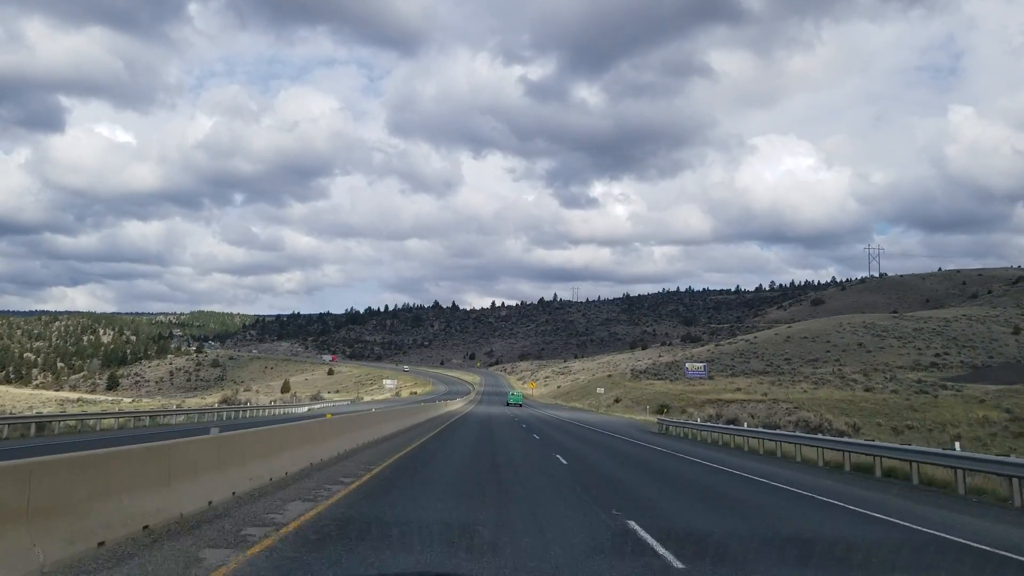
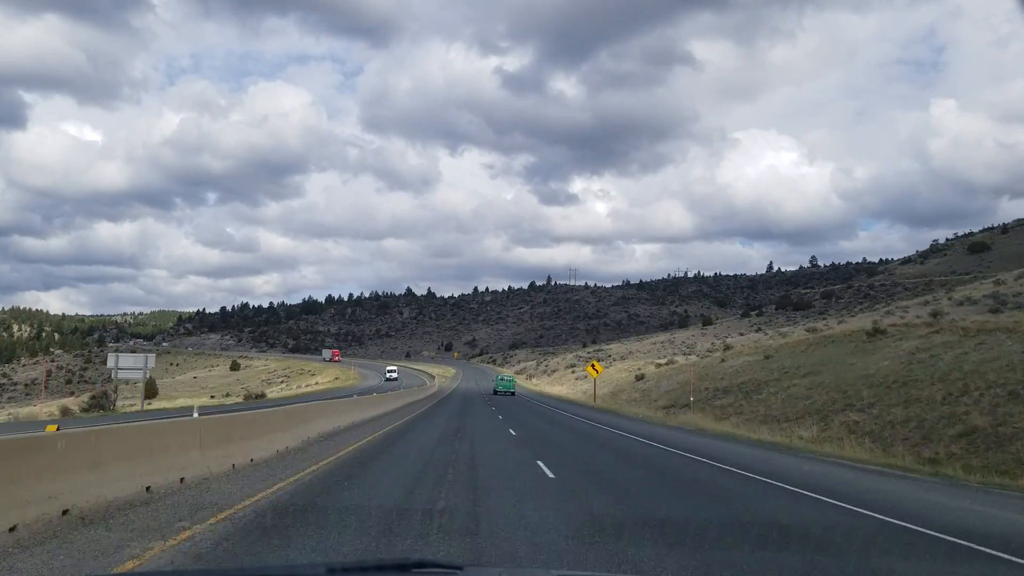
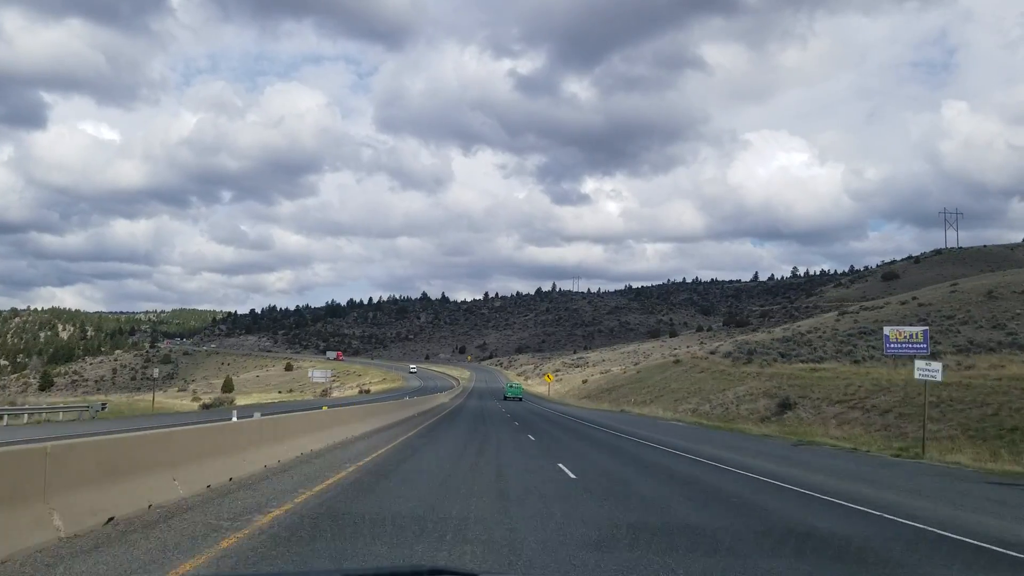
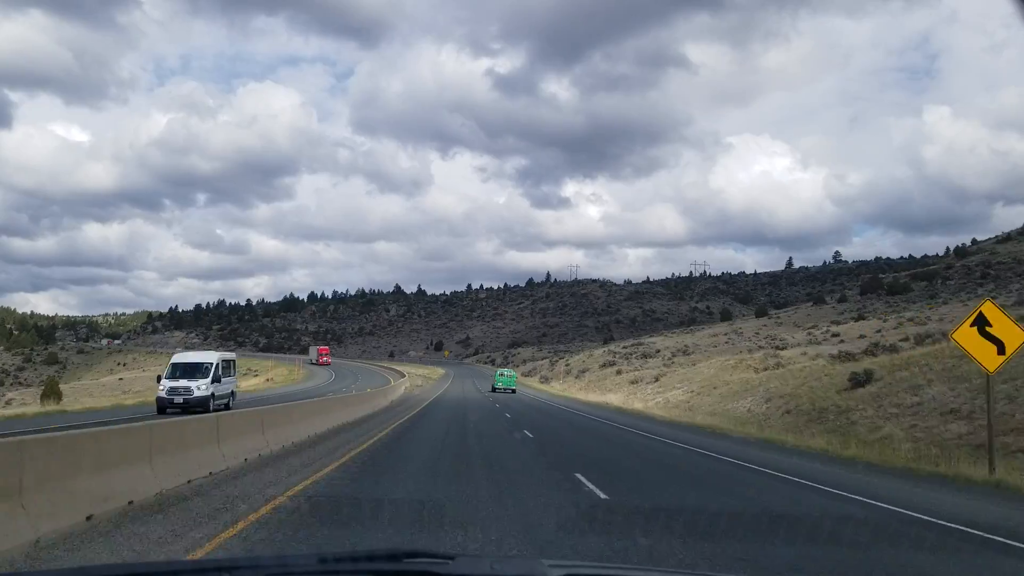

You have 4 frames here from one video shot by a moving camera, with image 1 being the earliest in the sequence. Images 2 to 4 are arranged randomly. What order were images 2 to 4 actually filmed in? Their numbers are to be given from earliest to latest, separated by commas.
3, 2, 4
